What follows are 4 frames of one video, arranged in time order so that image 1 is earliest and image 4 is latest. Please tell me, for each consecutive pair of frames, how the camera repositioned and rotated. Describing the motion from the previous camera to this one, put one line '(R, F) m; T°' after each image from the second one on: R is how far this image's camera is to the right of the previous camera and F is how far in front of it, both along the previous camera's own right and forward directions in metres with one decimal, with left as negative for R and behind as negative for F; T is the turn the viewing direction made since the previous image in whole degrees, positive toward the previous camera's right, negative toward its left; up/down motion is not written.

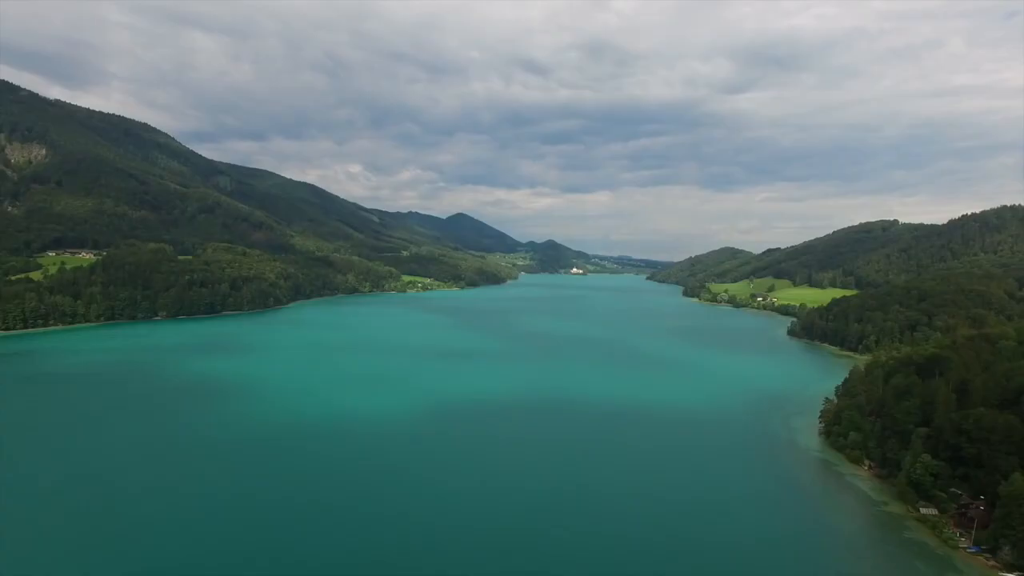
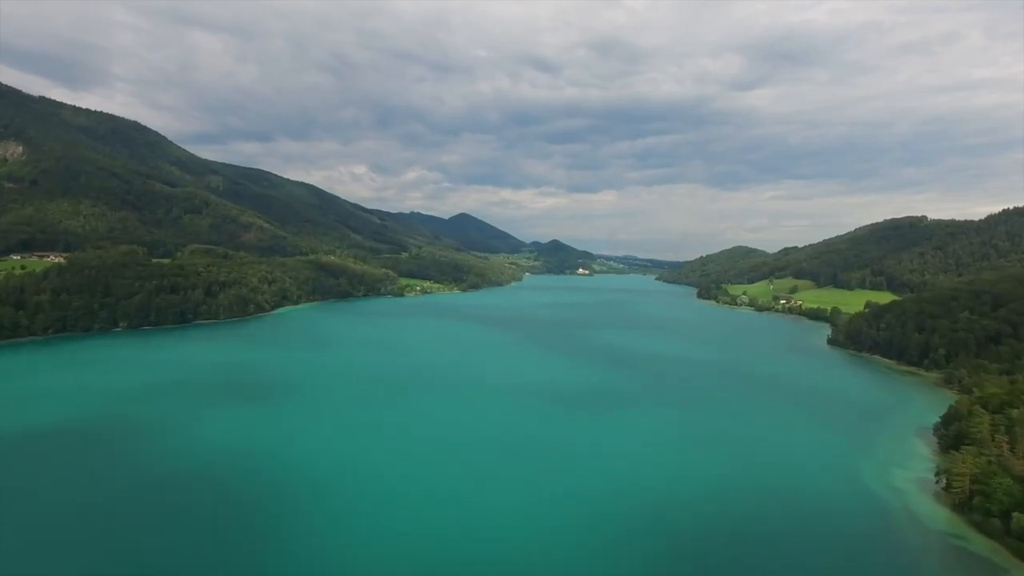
(+0.1, +8.6) m; -1°
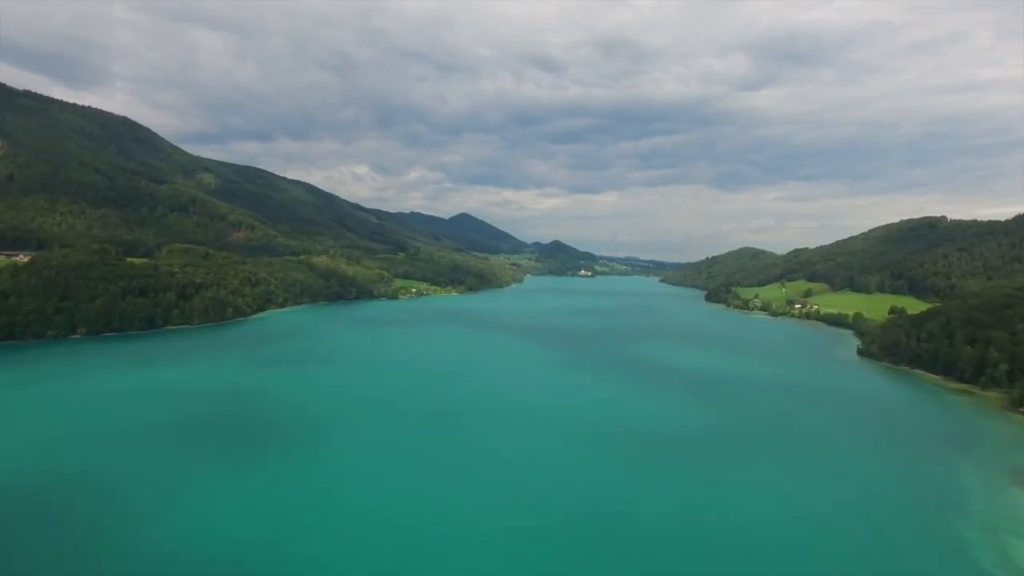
(+0.2, +6.2) m; 0°
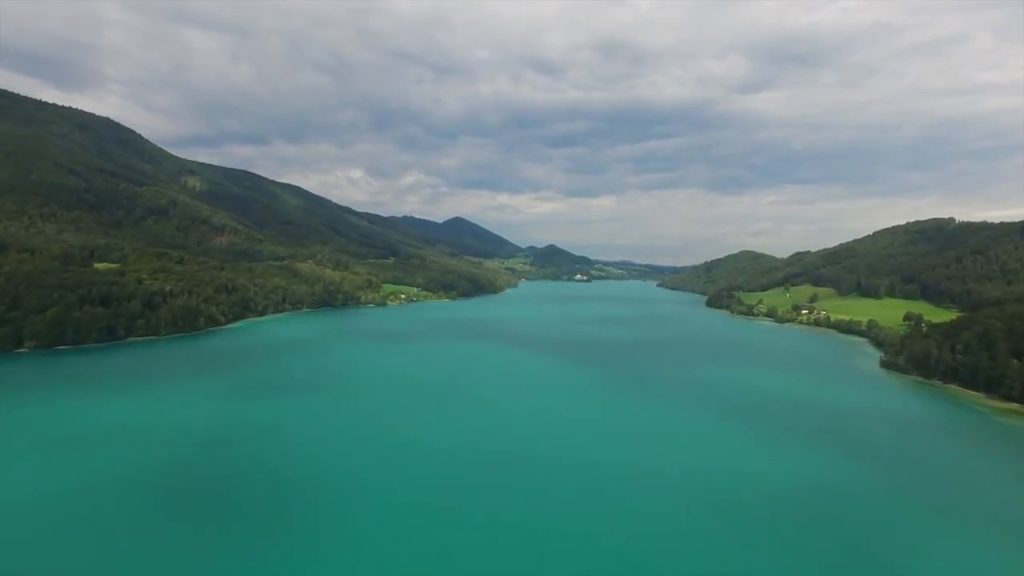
(+0.4, +5.3) m; 0°
